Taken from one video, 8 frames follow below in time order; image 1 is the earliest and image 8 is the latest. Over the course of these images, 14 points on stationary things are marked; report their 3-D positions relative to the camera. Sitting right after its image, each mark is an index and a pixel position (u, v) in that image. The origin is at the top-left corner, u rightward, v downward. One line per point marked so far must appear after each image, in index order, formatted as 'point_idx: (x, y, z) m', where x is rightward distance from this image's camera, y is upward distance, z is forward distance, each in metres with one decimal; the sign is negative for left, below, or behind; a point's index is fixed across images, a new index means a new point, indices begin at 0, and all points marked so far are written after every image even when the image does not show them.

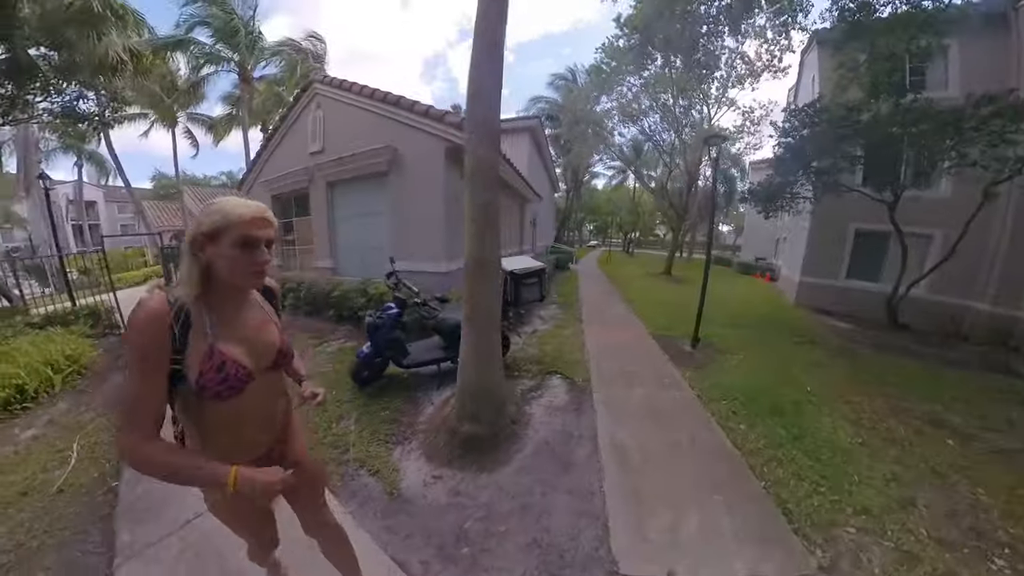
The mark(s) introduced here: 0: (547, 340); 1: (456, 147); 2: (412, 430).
0: (+0.8, -1.1, +7.2) m
1: (-1.4, +3.5, +8.0) m
2: (-1.4, -2.0, +4.9) m
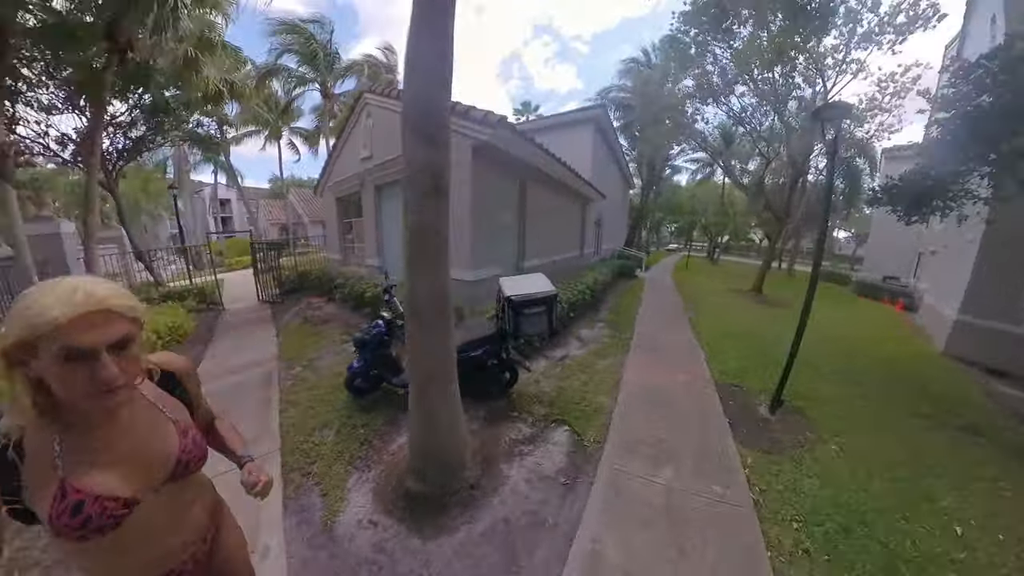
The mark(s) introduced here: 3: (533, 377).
0: (+1.1, -1.5, +6.0) m
1: (-0.6, +3.2, +7.3) m
2: (-1.6, -2.3, +4.2) m
3: (+0.4, -1.6, +5.7) m
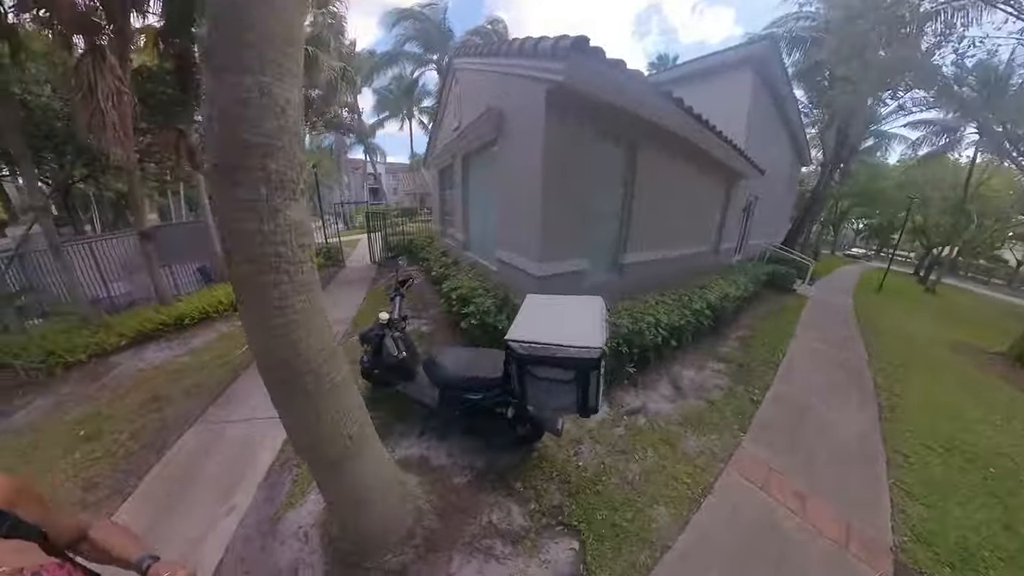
0: (+1.5, -1.8, +4.2) m
1: (+0.9, +3.1, +5.6) m
2: (-1.7, -2.3, +3.5) m
3: (+0.7, -1.8, +4.2) m
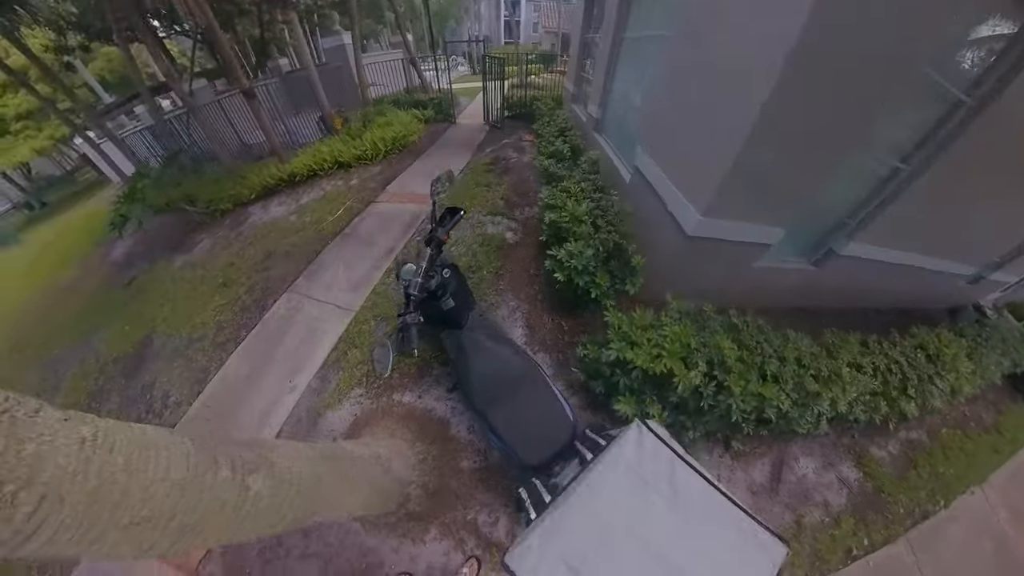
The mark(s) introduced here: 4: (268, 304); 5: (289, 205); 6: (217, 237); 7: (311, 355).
0: (+1.6, -2.3, +3.6) m
1: (+2.9, +2.6, +2.3) m
2: (-1.7, -1.6, +3.9) m
3: (+0.9, -1.9, +3.7) m
4: (-3.9, -0.3, +5.2) m
5: (-4.5, +1.6, +6.7) m
6: (-5.6, +0.9, +6.3) m
7: (-2.8, -1.1, +4.5) m
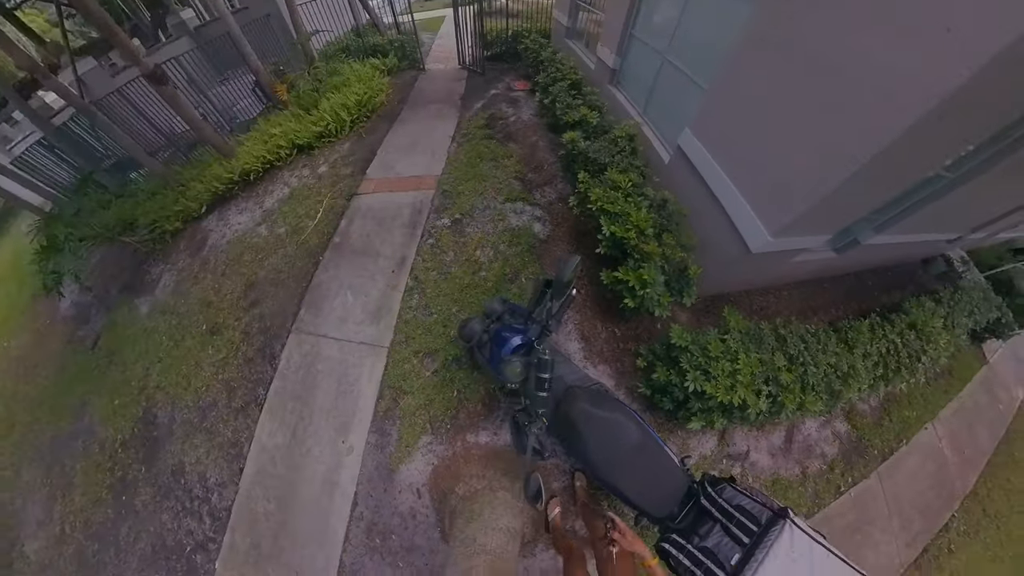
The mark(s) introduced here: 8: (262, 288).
0: (+2.6, -2.3, +4.2) m
1: (+3.4, +2.1, +1.7) m
2: (-0.7, -2.2, +3.9) m
3: (+1.9, -2.1, +4.1) m
4: (-3.2, -0.9, +4.5) m
5: (-4.3, +1.2, +5.4) m
6: (-5.2, +0.3, +5.1) m
7: (-2.0, -1.7, +4.2) m
8: (-3.7, 0.0, +4.9) m
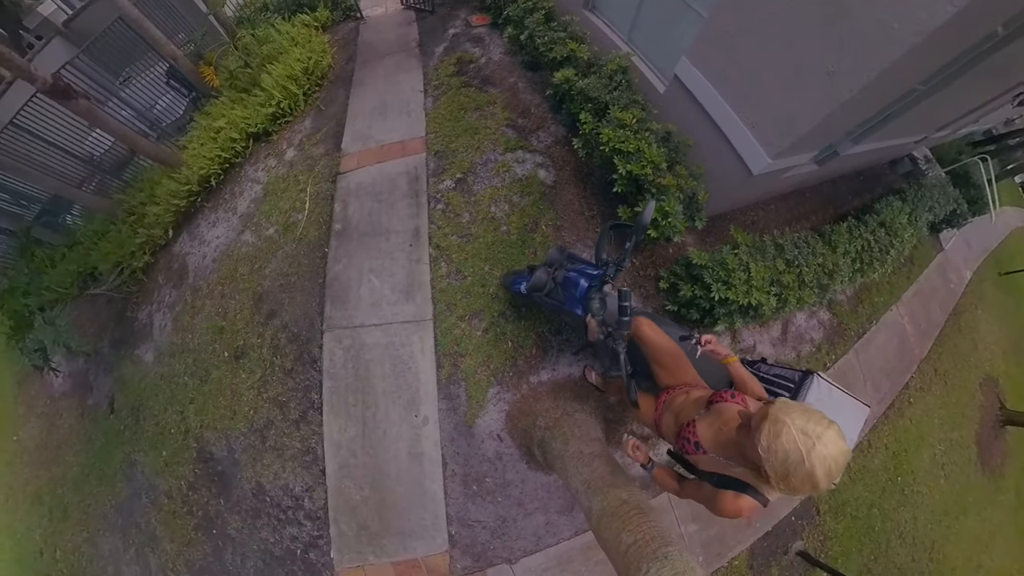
0: (+3.4, -0.9, +4.9) m
1: (+3.5, +3.3, +1.9) m
2: (+0.2, -1.6, +4.2) m
3: (+2.6, -0.8, +4.7) m
4: (-2.6, -0.9, +4.4) m
5: (-4.2, +1.0, +4.8) m
6: (-4.8, -0.2, +4.6) m
7: (-1.2, -1.4, +4.3) m
8: (-3.3, -0.2, +4.6) m
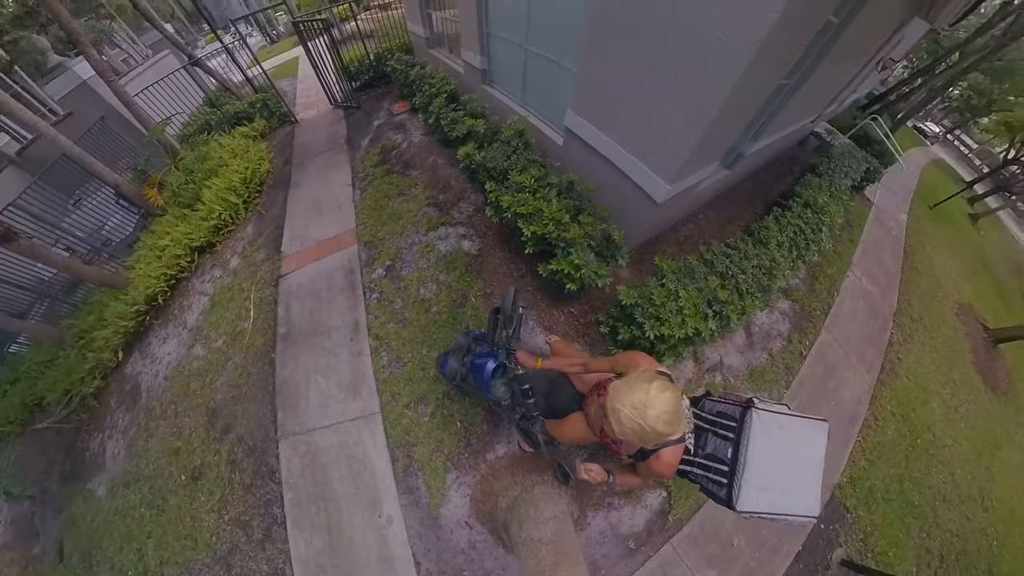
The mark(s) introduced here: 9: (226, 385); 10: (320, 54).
0: (+2.7, -1.3, +4.7) m
1: (+2.0, +3.1, +2.1) m
2: (-0.3, -2.5, +4.1) m
3: (+2.0, -1.4, +4.6) m
4: (-3.2, -2.4, +4.4) m
5: (-5.1, -0.9, +5.0) m
6: (-5.5, -2.2, +4.7) m
7: (-1.7, -2.6, +4.2) m
8: (-4.0, -1.8, +4.6) m
9: (-4.1, -1.4, +4.7) m
10: (-3.5, +4.3, +6.0) m
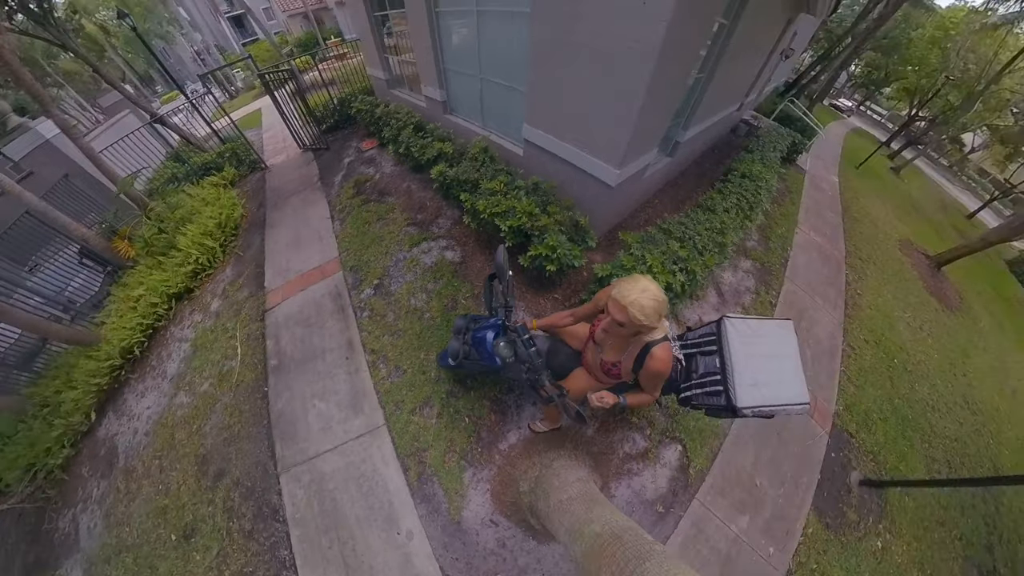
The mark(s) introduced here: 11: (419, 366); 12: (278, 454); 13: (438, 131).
0: (+2.7, -0.8, +5.1) m
1: (+1.4, +3.7, +3.0) m
2: (-0.1, -2.4, +4.1) m
3: (+2.0, -1.0, +4.9) m
4: (-2.9, -2.7, +4.1) m
5: (-5.1, -1.6, +4.7) m
6: (-5.3, -2.9, +4.2) m
7: (-1.4, -2.7, +4.1) m
8: (-3.8, -2.3, +4.4) m
9: (-4.0, -2.0, +4.5) m
10: (-4.5, +3.6, +6.5) m
11: (-1.3, -1.1, +4.5) m
12: (-3.1, -2.2, +4.3) m
13: (-1.4, +2.9, +6.0) m
